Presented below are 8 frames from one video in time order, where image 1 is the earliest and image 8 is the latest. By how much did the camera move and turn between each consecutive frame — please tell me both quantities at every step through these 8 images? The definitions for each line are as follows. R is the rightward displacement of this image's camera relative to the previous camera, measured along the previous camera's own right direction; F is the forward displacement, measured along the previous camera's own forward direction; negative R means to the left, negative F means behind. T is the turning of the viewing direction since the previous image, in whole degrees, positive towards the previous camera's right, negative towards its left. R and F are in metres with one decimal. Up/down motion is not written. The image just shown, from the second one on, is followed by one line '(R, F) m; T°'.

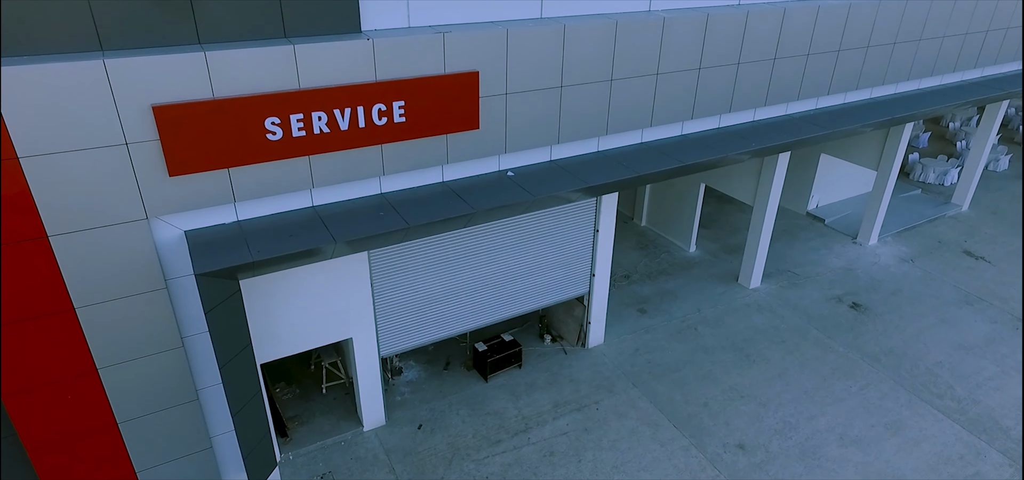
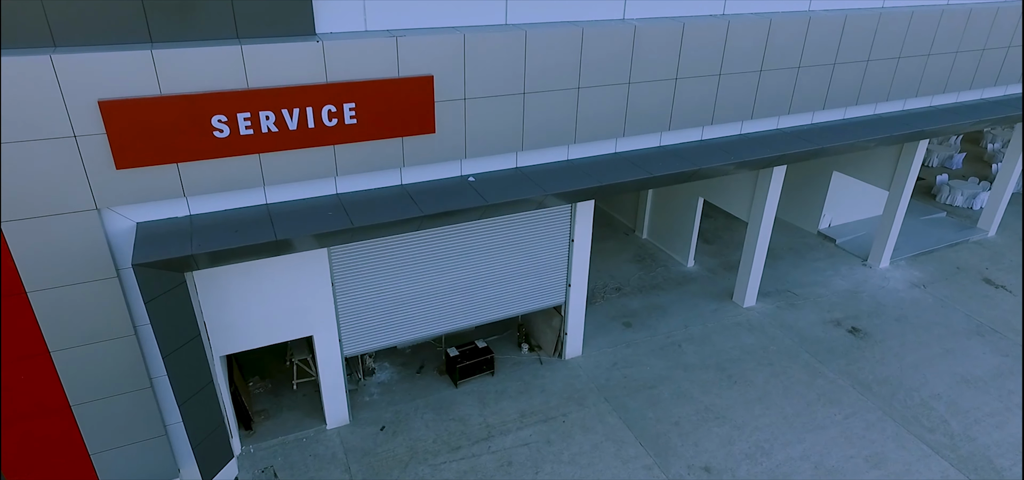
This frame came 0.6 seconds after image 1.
(+1.1, +0.1) m; -4°
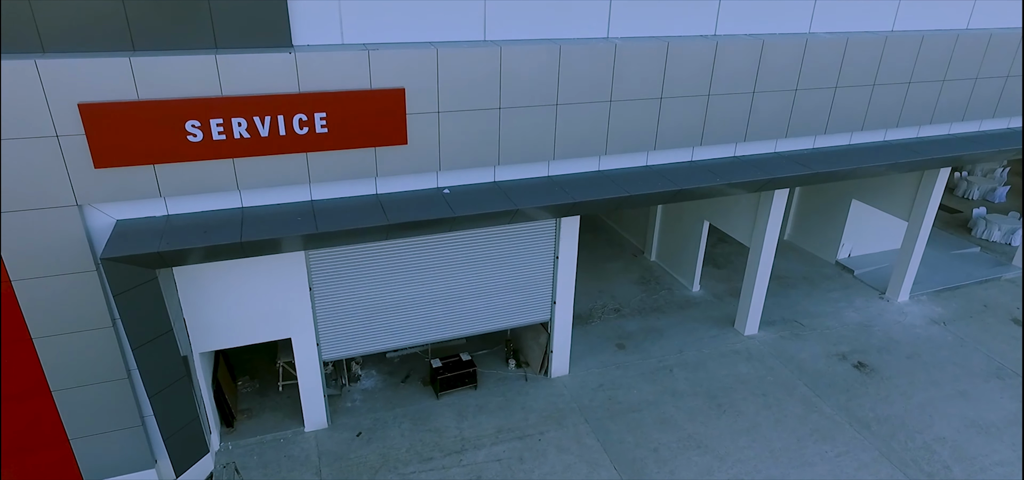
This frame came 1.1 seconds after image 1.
(+1.0, 0.0) m; -4°
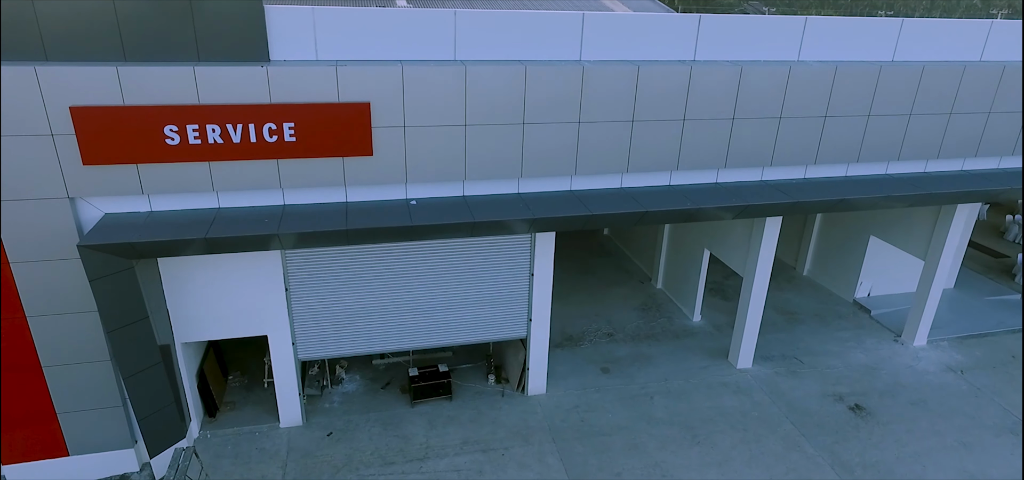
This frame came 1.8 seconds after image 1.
(+1.4, -0.1) m; -6°
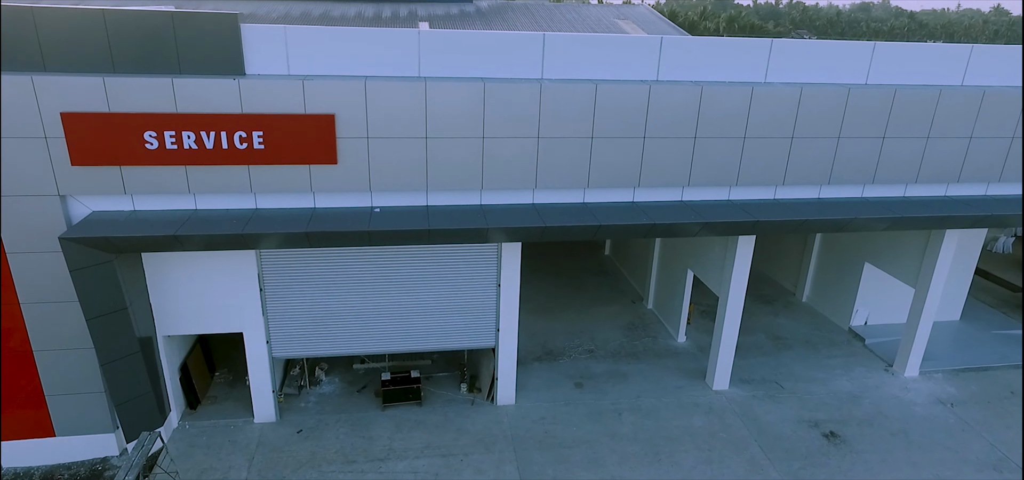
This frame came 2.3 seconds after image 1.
(+1.2, -0.2) m; -4°
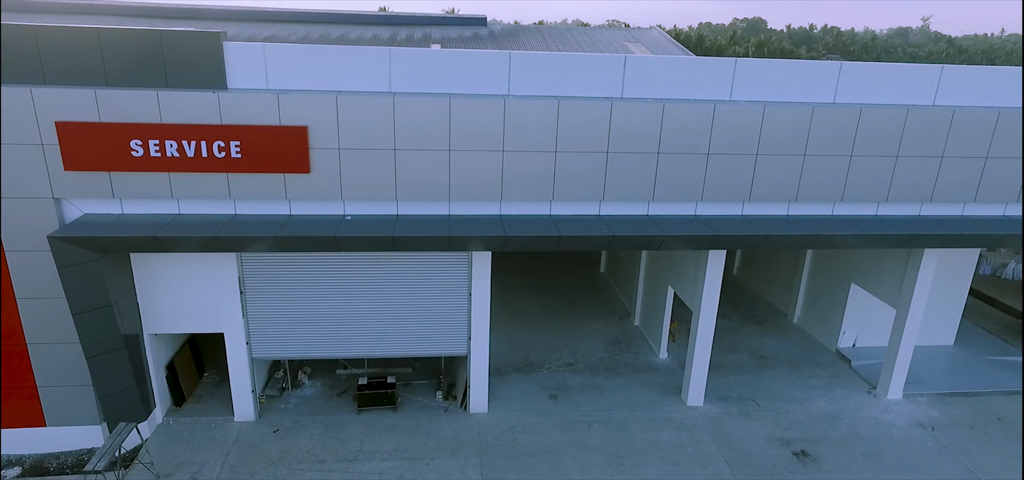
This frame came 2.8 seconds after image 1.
(+1.0, -0.3) m; -3°
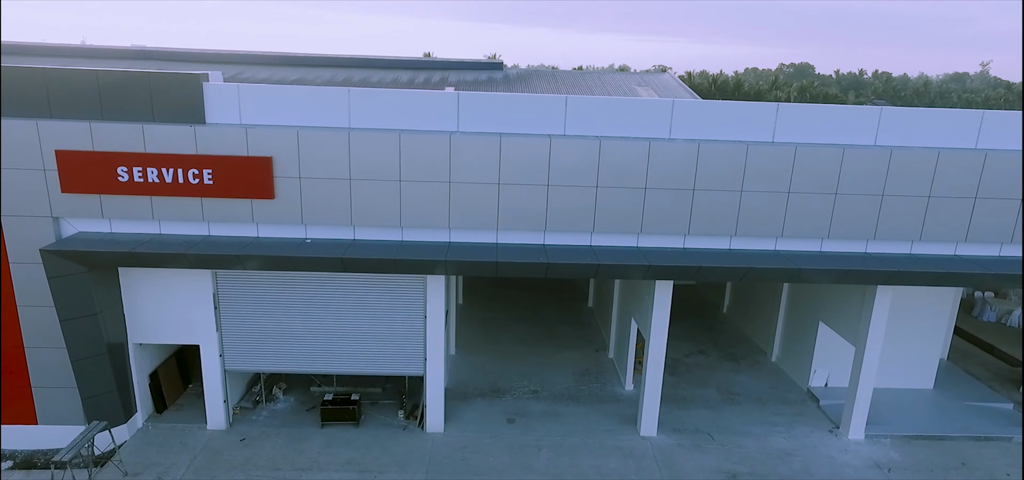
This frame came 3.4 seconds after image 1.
(+1.6, -0.6) m; -4°
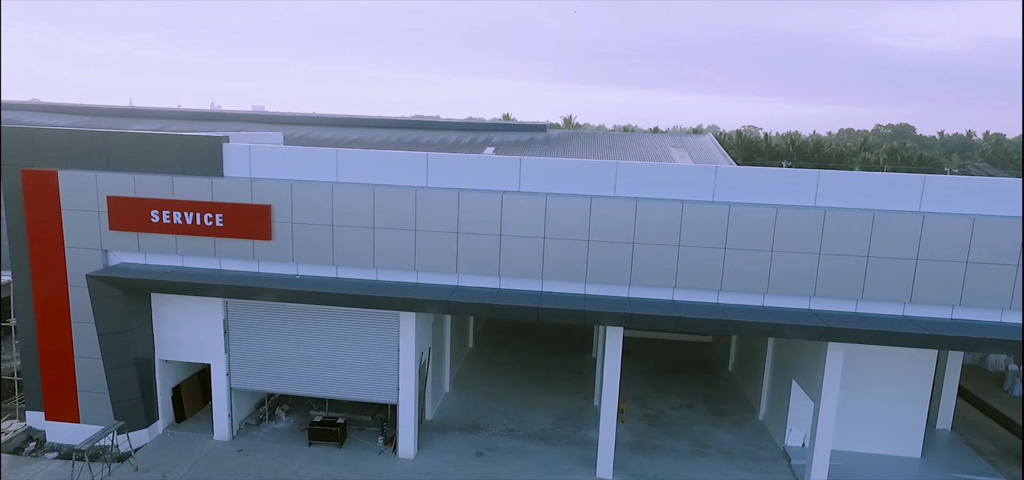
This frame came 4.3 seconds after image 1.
(+2.4, -1.0) m; -8°
